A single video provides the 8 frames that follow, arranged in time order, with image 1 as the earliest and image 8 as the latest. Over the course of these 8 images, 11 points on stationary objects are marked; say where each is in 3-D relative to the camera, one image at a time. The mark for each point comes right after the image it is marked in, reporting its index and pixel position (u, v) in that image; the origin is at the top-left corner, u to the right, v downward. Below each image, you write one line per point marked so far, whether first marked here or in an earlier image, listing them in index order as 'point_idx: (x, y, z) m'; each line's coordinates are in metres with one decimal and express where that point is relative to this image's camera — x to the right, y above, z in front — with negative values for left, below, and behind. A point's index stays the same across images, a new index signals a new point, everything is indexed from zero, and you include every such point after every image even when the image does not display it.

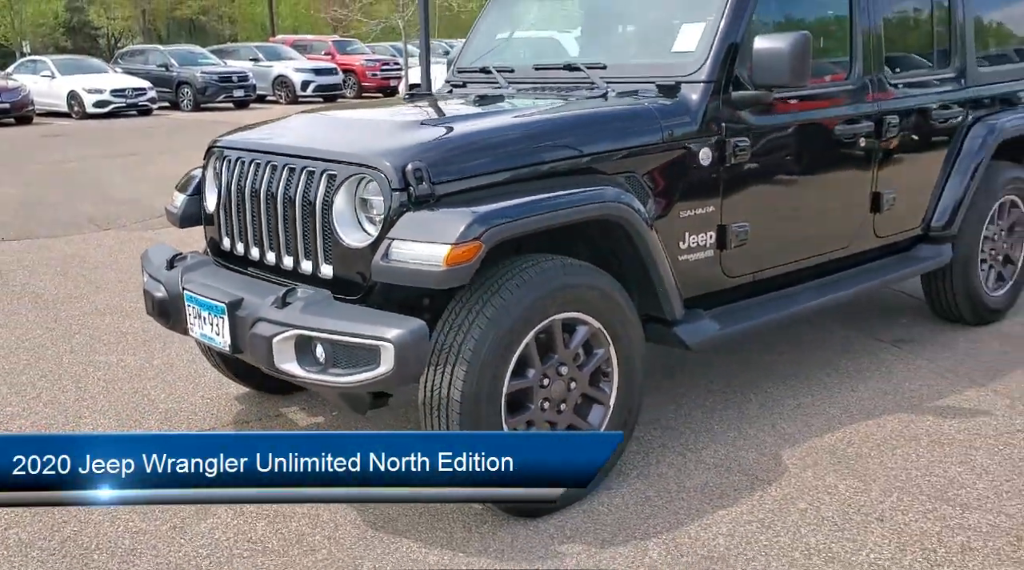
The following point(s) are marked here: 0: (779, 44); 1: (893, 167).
0: (+1.0, +0.9, +3.4) m
1: (+1.8, +0.5, +4.3) m
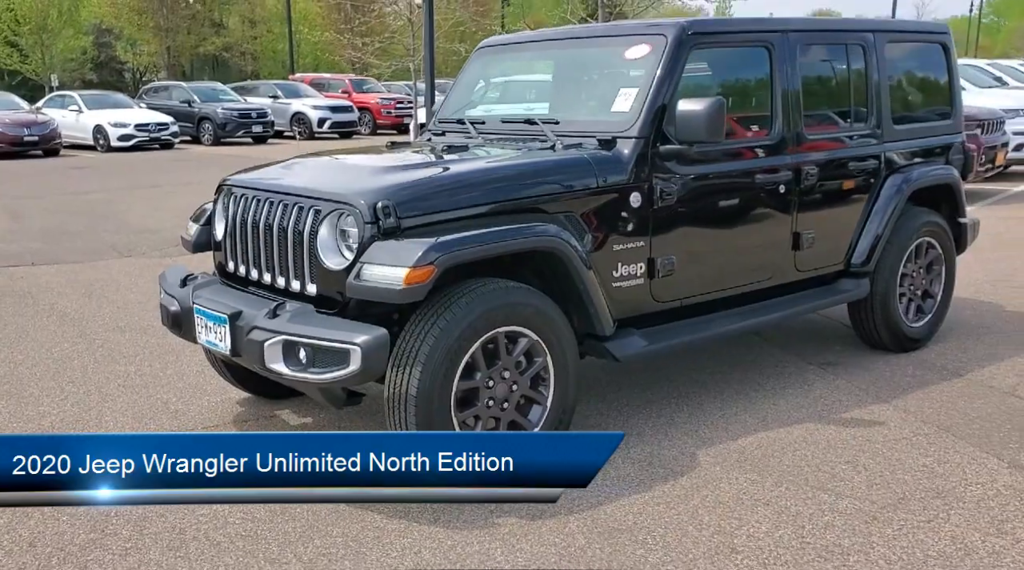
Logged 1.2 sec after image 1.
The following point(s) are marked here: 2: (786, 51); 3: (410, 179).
0: (+0.8, +0.8, +4.0) m
1: (+1.6, +0.4, +4.9) m
2: (+1.4, +1.2, +4.7) m
3: (-0.4, +0.4, +3.6) m
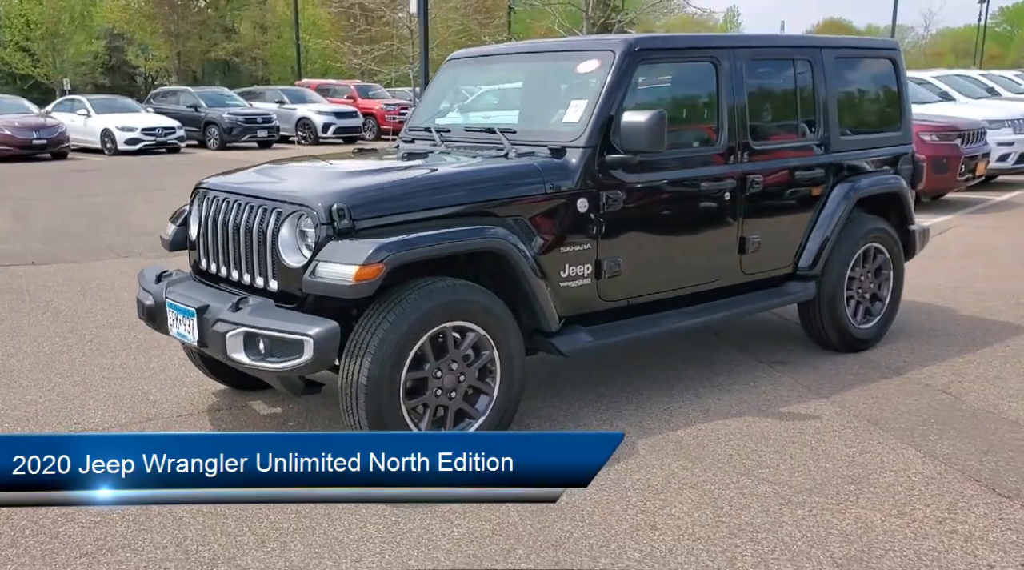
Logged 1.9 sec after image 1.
0: (+0.6, +0.8, +4.3) m
1: (+1.4, +0.4, +5.2) m
2: (+1.2, +1.2, +5.0) m
3: (-0.6, +0.4, +3.9) m
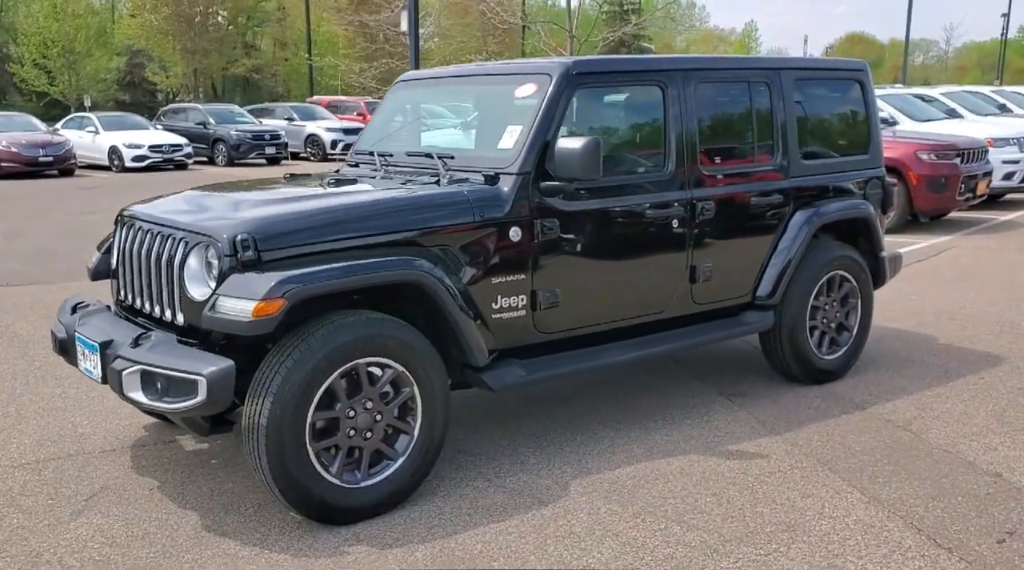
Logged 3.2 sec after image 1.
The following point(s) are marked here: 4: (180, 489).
0: (+0.3, +0.6, +4.1) m
1: (+1.1, +0.2, +5.0) m
2: (+0.9, +1.0, +4.8) m
3: (-1.0, +0.3, +3.7) m
4: (-1.5, -0.9, +4.0) m
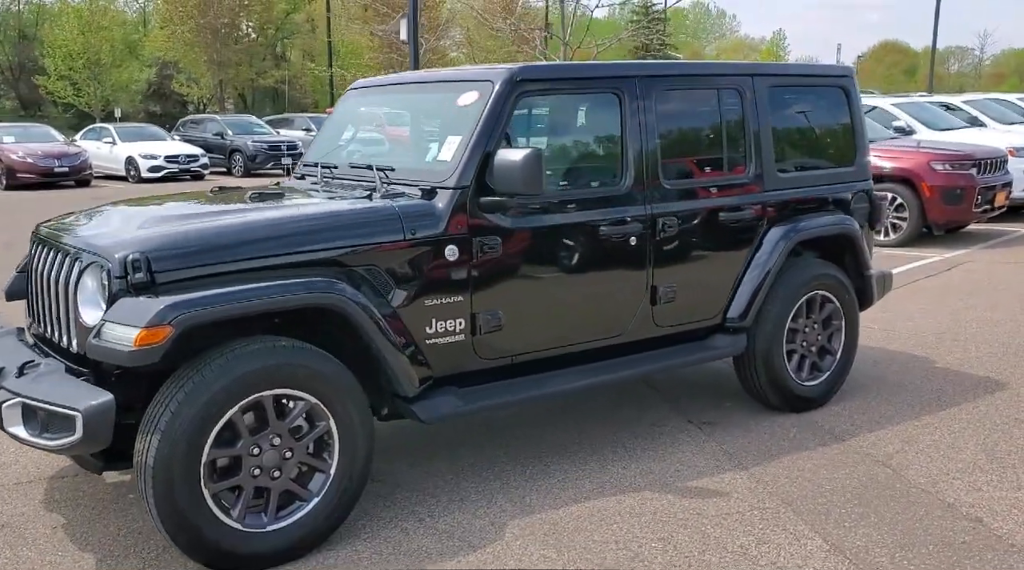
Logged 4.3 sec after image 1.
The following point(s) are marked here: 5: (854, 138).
0: (0.0, +0.5, +3.8) m
1: (+0.8, +0.1, +4.6) m
2: (+0.6, +0.9, +4.5) m
3: (-1.2, +0.2, +3.5) m
4: (-1.7, -1.0, +3.7) m
5: (+2.0, +0.9, +5.4) m
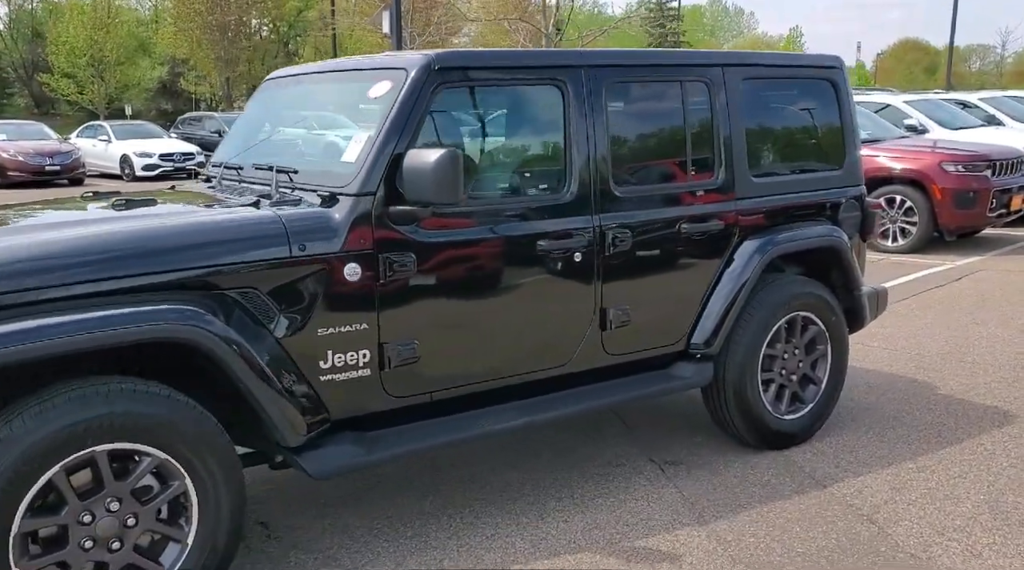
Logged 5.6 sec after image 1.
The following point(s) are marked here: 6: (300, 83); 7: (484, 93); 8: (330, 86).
0: (-0.3, +0.4, +3.2) m
1: (+0.5, 0.0, +4.0) m
2: (+0.3, +0.8, +3.9) m
3: (-1.6, +0.1, +2.9) m
4: (-2.1, -1.1, +3.2) m
5: (+1.7, +0.8, +4.8) m
6: (-1.0, +0.9, +4.2) m
7: (-0.1, +0.8, +3.6) m
8: (-0.8, +0.8, +3.9) m
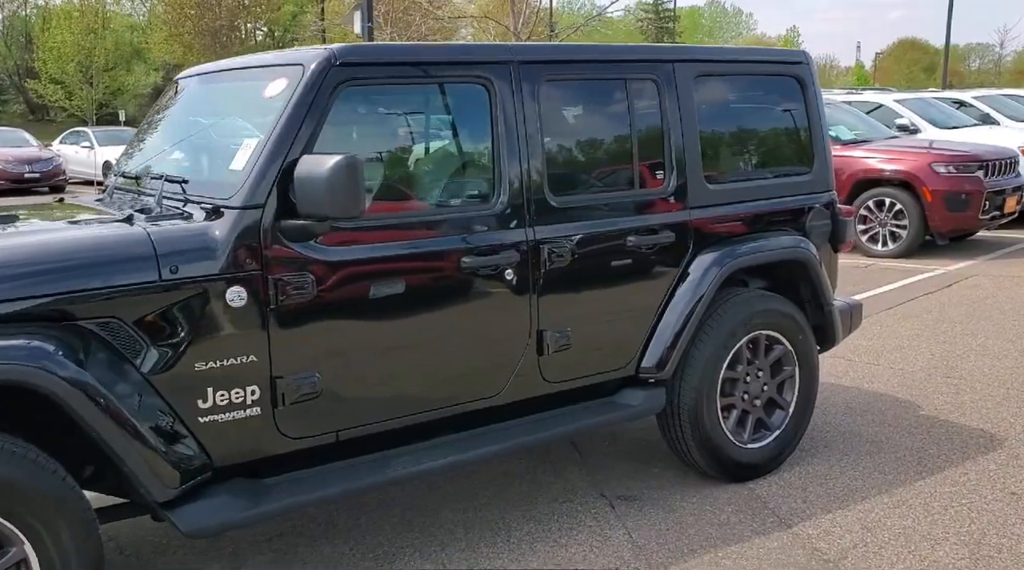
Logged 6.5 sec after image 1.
0: (-0.6, +0.4, +2.8) m
1: (+0.2, -0.1, +3.6) m
2: (0.0, +0.8, +3.5) m
3: (-1.9, 0.0, +2.5) m
4: (-2.4, -1.2, +2.8) m
5: (+1.5, +0.7, +4.4) m
6: (-1.3, +0.8, +3.8) m
7: (-0.4, +0.7, +3.2) m
8: (-1.1, +0.8, +3.5) m
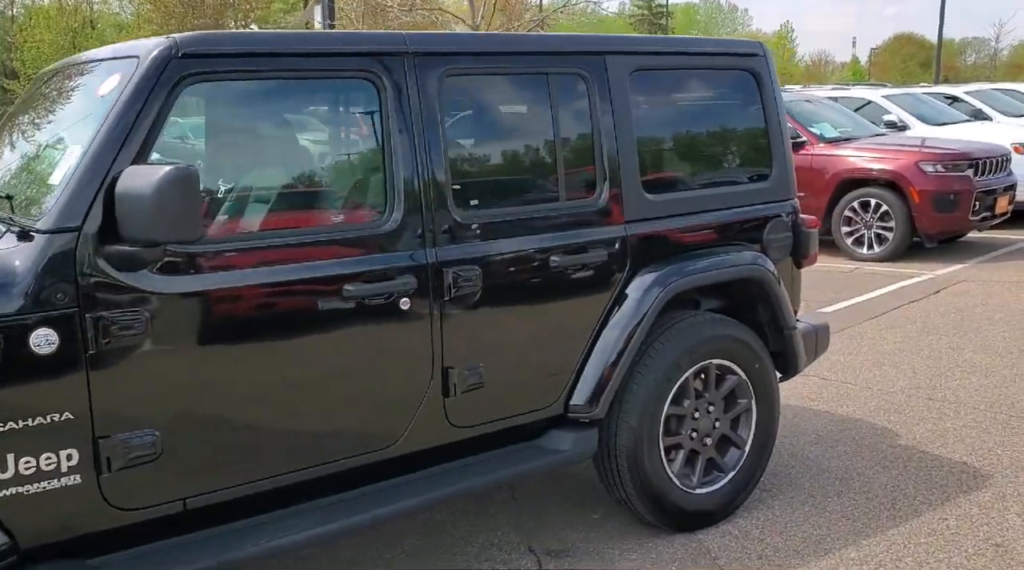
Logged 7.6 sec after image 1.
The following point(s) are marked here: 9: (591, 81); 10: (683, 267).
0: (-1.0, +0.2, +2.3) m
1: (-0.1, -0.2, +3.1) m
2: (-0.3, +0.7, +3.0) m
3: (-2.2, -0.1, +2.0) m
4: (-2.7, -1.3, +2.2) m
5: (+1.1, +0.6, +3.9) m
6: (-1.6, +0.7, +3.3) m
7: (-0.7, +0.6, +2.7) m
8: (-1.4, +0.6, +3.0) m
9: (+0.3, +0.8, +3.4) m
10: (+0.7, +0.1, +3.5) m
